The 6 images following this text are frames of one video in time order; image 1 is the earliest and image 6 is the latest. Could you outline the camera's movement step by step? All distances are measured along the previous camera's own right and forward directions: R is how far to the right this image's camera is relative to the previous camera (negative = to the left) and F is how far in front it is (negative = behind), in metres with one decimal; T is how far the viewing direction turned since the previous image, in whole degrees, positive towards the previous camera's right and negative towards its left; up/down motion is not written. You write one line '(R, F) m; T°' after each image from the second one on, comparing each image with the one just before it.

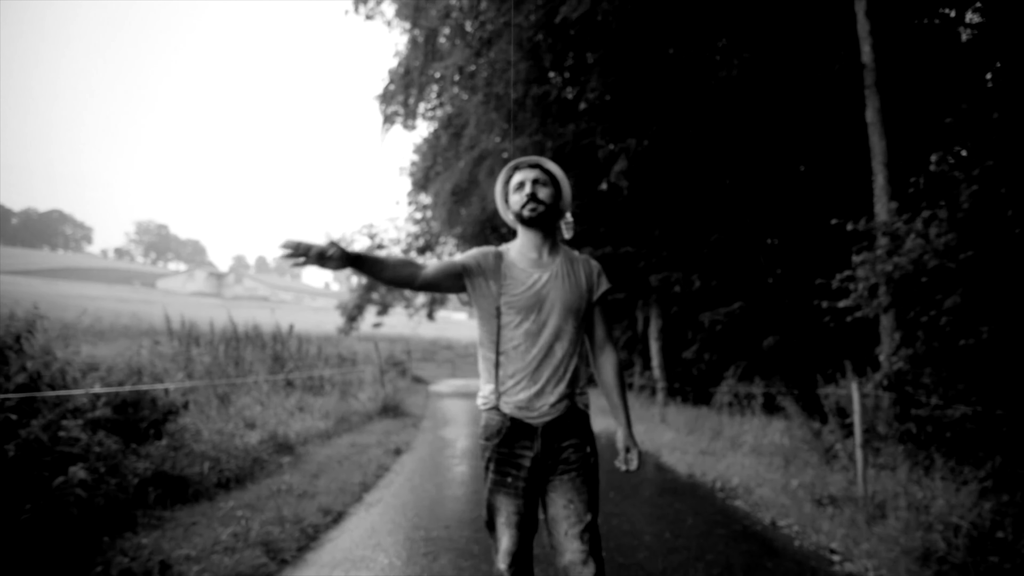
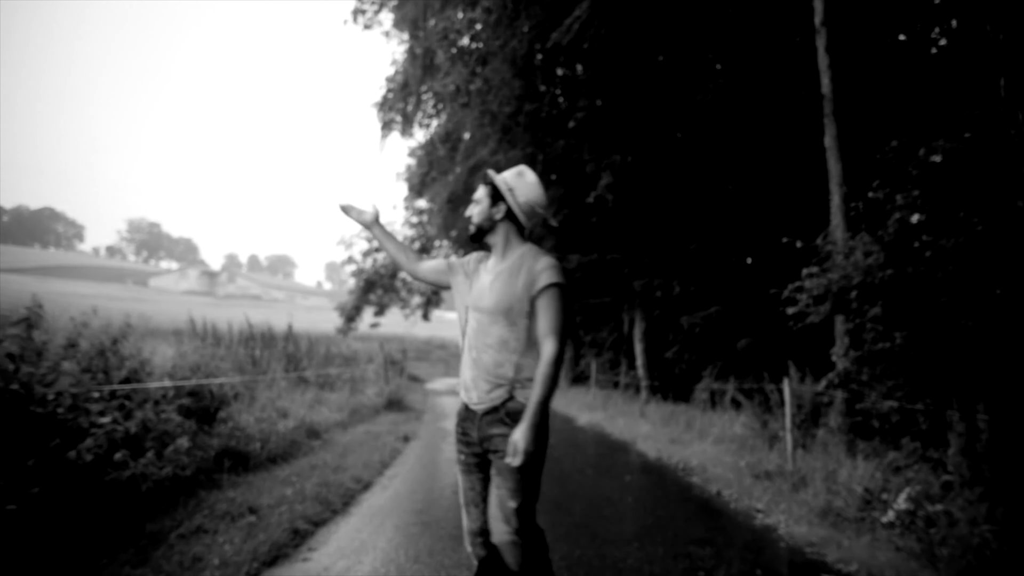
(0.0, -0.8) m; +1°
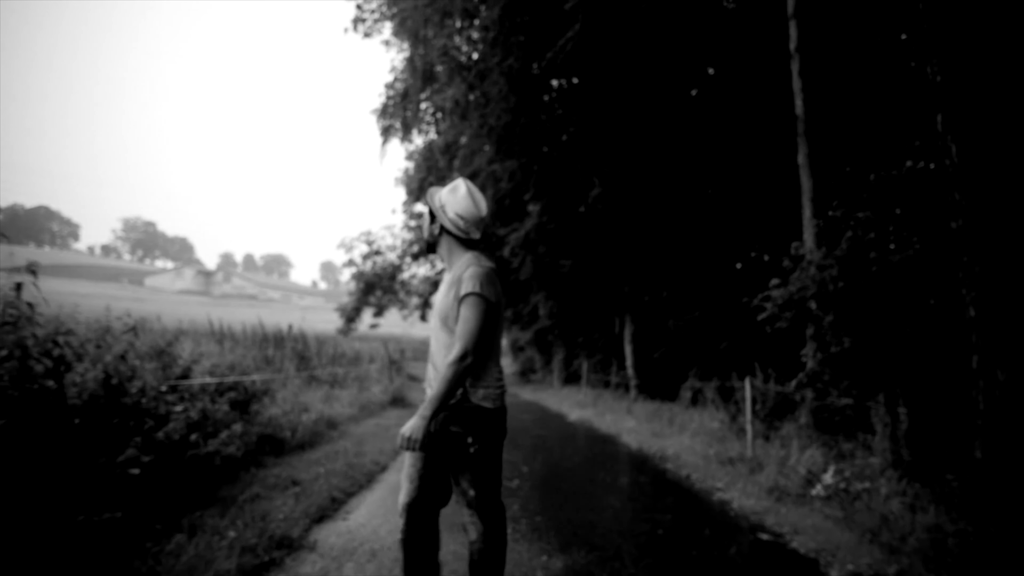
(0.0, -0.7) m; 0°
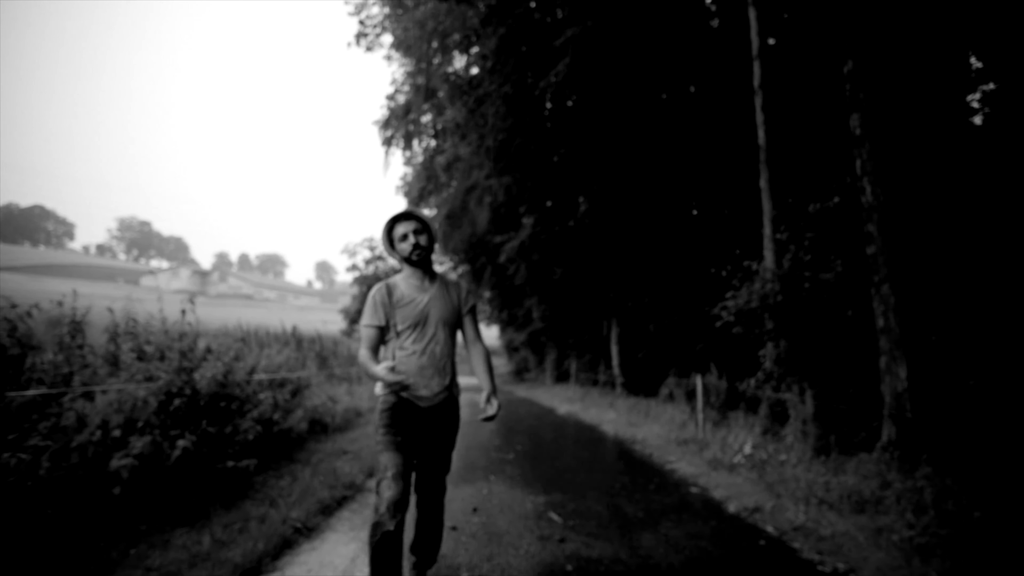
(0.0, -1.2) m; +1°
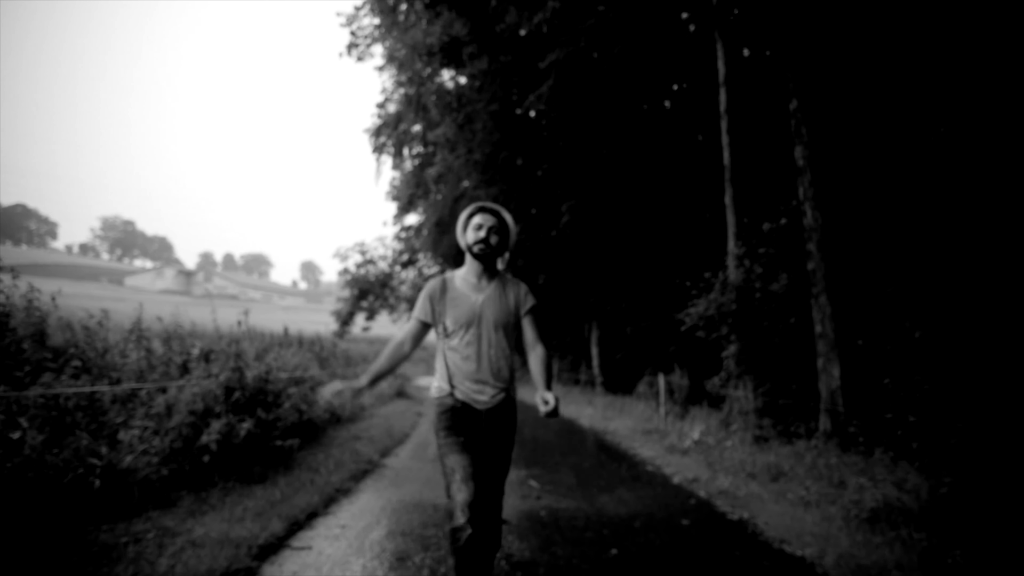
(0.0, -0.9) m; +1°
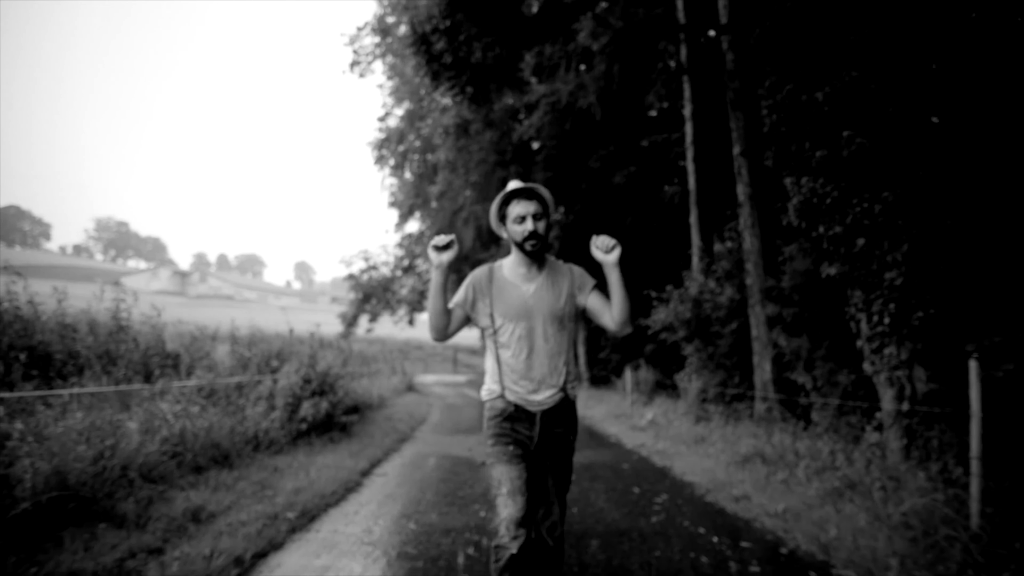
(0.0, -1.8) m; +1°
